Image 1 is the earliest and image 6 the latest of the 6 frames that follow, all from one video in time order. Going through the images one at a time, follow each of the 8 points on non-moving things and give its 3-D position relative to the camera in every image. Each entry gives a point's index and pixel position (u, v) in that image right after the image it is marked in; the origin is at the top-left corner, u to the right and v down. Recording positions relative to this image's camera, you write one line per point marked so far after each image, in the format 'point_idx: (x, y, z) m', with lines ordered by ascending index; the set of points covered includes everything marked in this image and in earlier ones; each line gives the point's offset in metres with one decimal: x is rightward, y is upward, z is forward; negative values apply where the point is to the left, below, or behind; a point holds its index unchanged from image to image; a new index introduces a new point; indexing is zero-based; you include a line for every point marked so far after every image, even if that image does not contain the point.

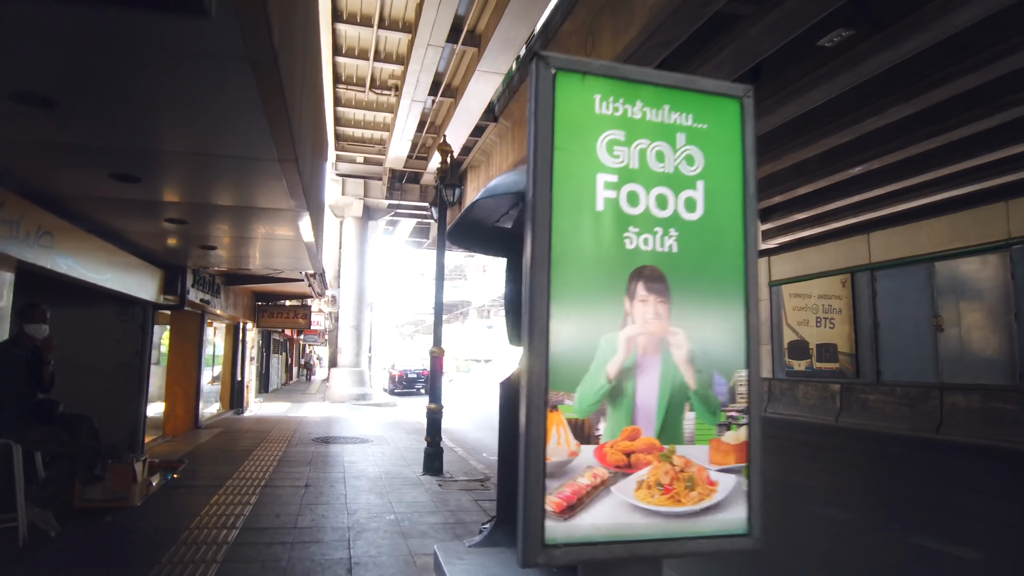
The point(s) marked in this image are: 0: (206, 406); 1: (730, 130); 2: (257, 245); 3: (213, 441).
0: (-6.3, -2.4, +14.2) m
1: (+1.0, +0.7, +3.3) m
2: (-3.1, +0.5, +8.6) m
3: (-4.8, -2.5, +11.2) m
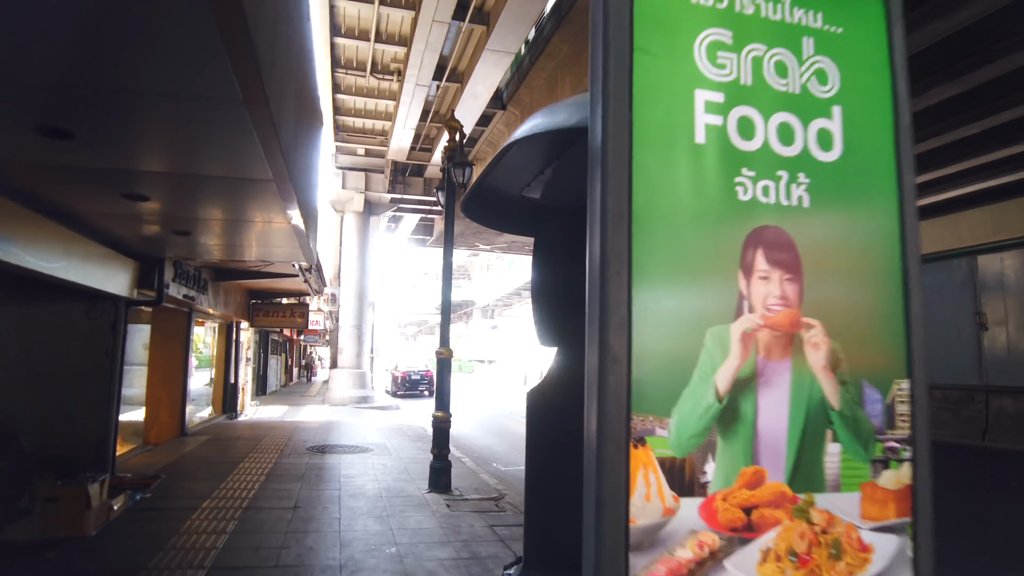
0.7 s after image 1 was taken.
0: (-6.1, -2.3, +13.3) m
1: (+1.2, +0.8, +2.3) m
2: (-3.0, +0.6, +7.7) m
3: (-4.6, -2.4, +10.3) m
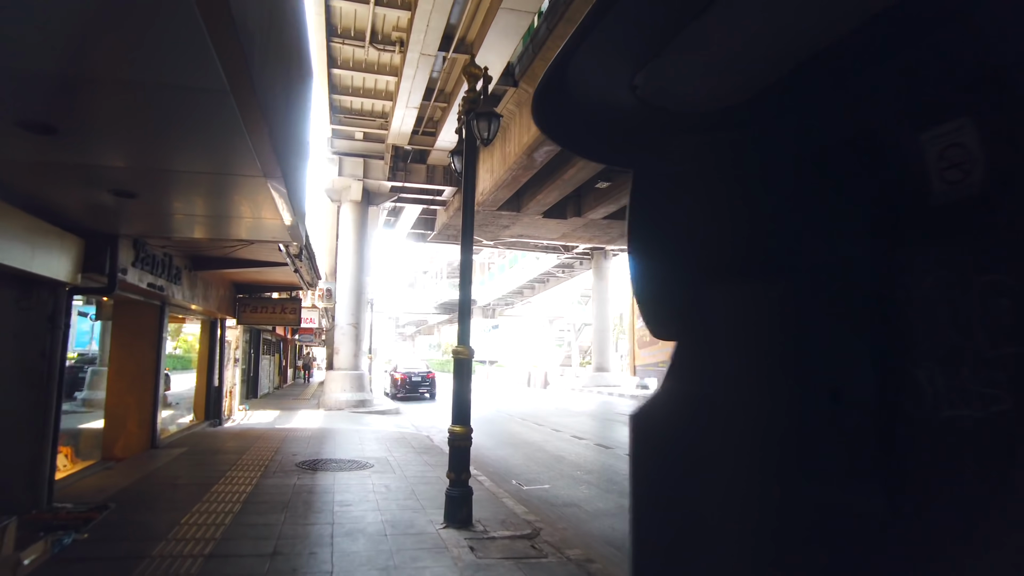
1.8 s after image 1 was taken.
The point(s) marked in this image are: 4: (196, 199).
0: (-5.8, -2.2, +11.8) m
1: (+1.5, +1.0, +0.8) m
2: (-2.7, +0.8, +6.2) m
3: (-4.3, -2.3, +8.8) m
4: (-2.7, +0.8, +6.0) m
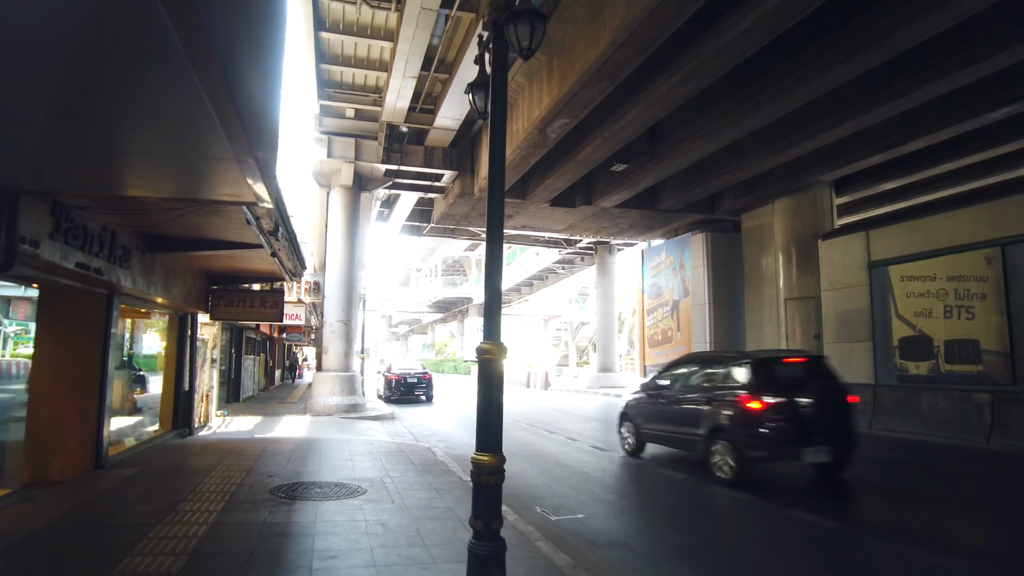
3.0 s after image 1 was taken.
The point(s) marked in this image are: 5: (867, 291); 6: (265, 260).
0: (-5.5, -2.0, +10.1) m
1: (+1.9, +1.1, -0.8) m
2: (-2.4, +0.9, +4.5) m
3: (-4.1, -2.1, +7.1) m
4: (-2.4, +0.9, +4.3) m
5: (+7.8, -0.1, +15.2) m
6: (-3.7, +0.4, +10.6) m
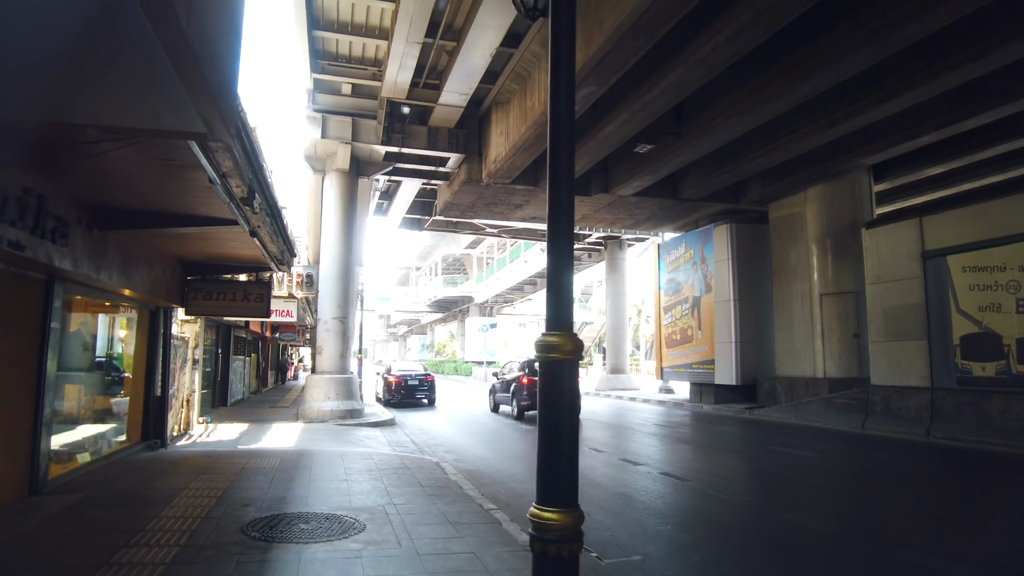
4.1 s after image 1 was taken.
0: (-5.2, -1.9, +8.5) m
1: (+2.2, +1.3, -2.3) m
2: (-2.0, +1.1, +3.0) m
3: (-3.8, -1.9, +5.6) m
4: (-2.1, +1.1, +2.8) m
5: (+8.1, +0.1, +13.7) m
6: (-3.4, +0.6, +9.0) m
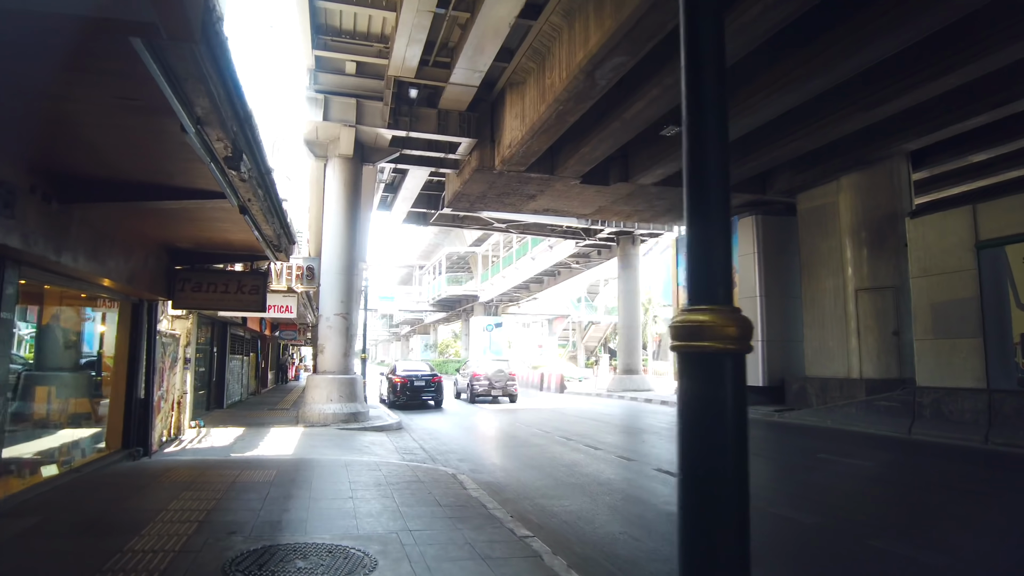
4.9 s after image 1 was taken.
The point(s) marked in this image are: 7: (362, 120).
0: (-4.9, -1.8, +7.5) m
1: (+2.5, +1.4, -3.4) m
2: (-1.7, +1.2, +1.9) m
3: (-3.4, -1.8, +4.5) m
4: (-1.8, +1.2, +1.7) m
5: (+8.4, +0.2, +12.6) m
6: (-3.1, +0.7, +8.0) m
7: (-3.3, +3.7, +15.5) m
